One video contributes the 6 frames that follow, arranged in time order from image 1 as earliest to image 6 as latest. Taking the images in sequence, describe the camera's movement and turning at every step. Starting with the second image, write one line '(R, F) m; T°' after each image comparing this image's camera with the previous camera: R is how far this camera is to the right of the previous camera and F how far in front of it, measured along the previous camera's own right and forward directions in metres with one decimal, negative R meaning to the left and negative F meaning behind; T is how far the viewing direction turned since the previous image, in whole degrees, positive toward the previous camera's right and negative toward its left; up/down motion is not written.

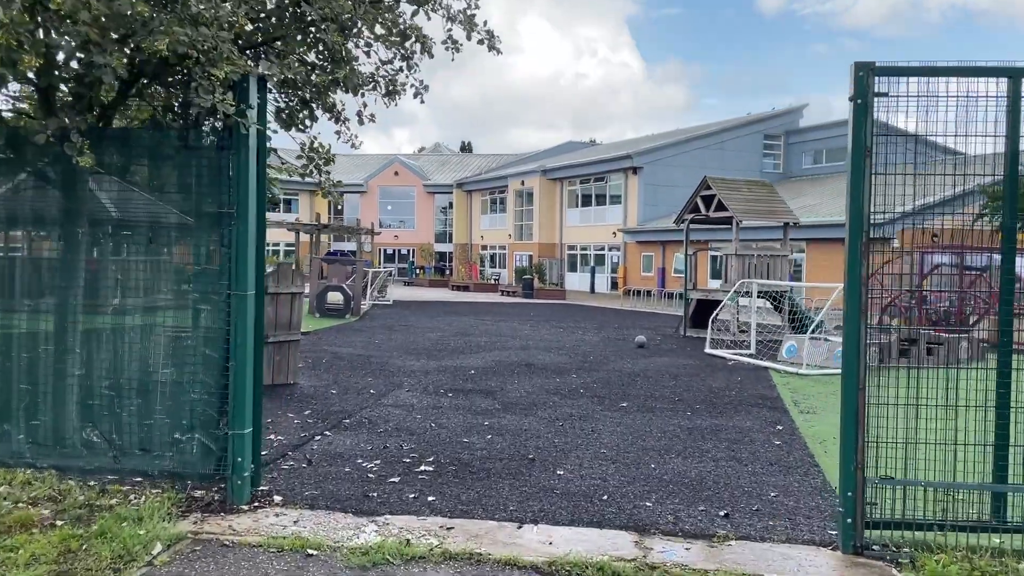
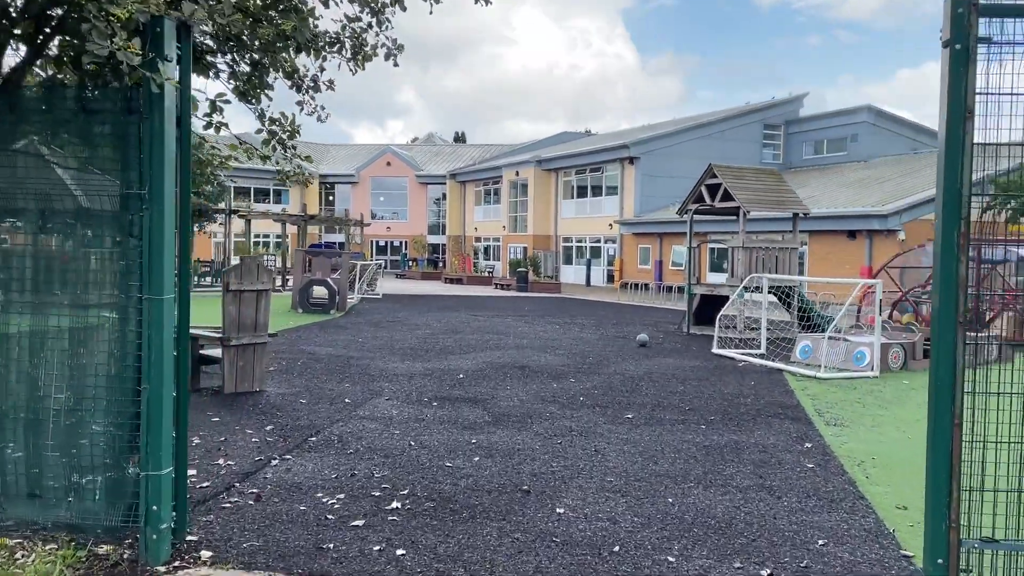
(0.0, +1.0) m; 0°
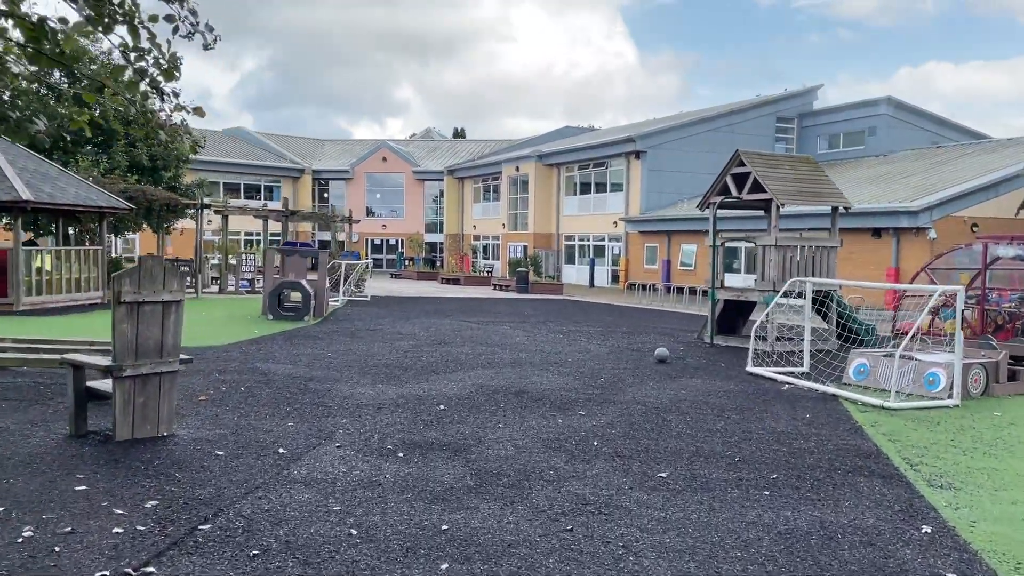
(+0.1, +2.0) m; 0°
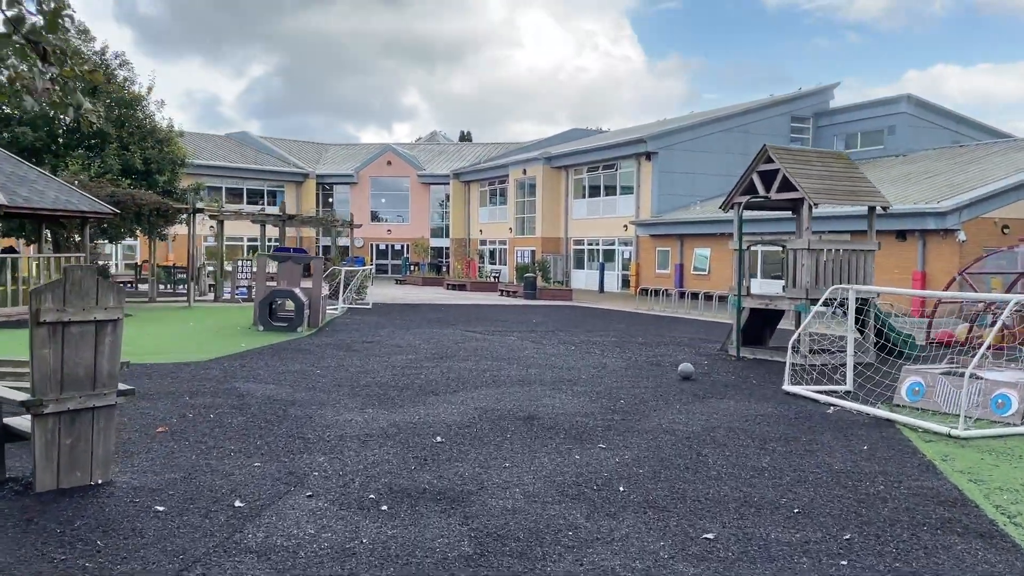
(0.0, +1.1) m; 0°
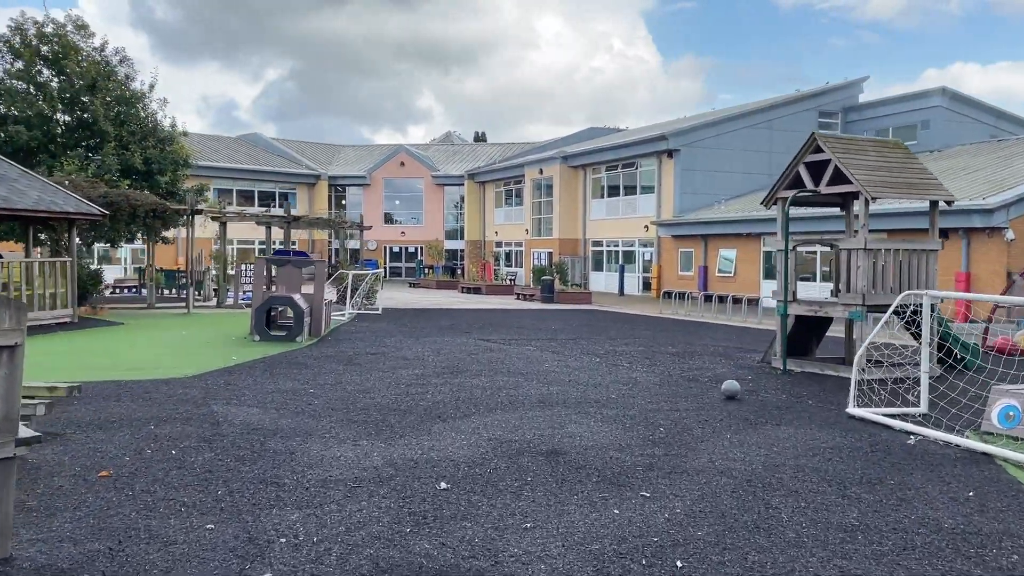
(0.0, +1.3) m; -1°
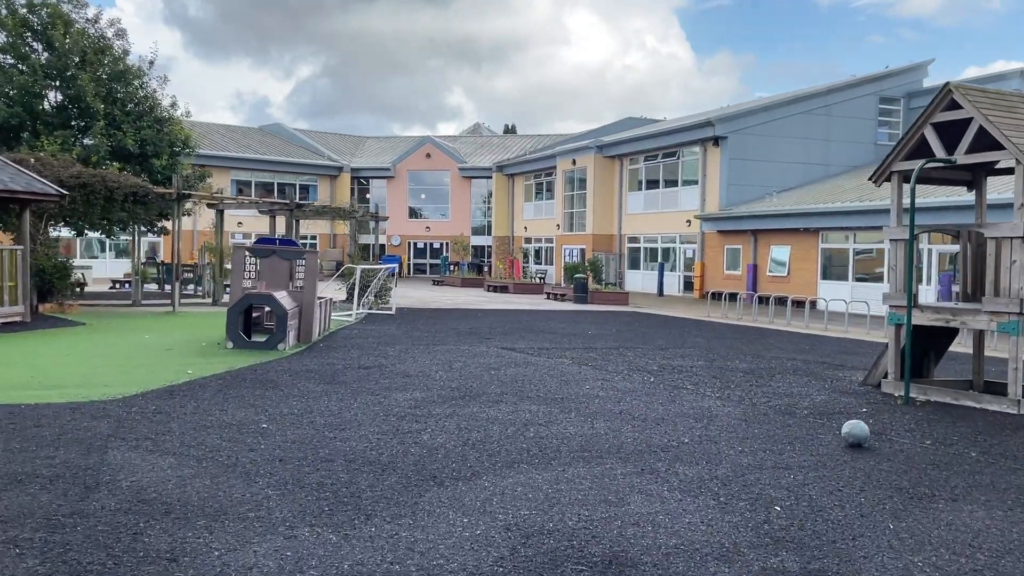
(0.0, +2.6) m; -2°
